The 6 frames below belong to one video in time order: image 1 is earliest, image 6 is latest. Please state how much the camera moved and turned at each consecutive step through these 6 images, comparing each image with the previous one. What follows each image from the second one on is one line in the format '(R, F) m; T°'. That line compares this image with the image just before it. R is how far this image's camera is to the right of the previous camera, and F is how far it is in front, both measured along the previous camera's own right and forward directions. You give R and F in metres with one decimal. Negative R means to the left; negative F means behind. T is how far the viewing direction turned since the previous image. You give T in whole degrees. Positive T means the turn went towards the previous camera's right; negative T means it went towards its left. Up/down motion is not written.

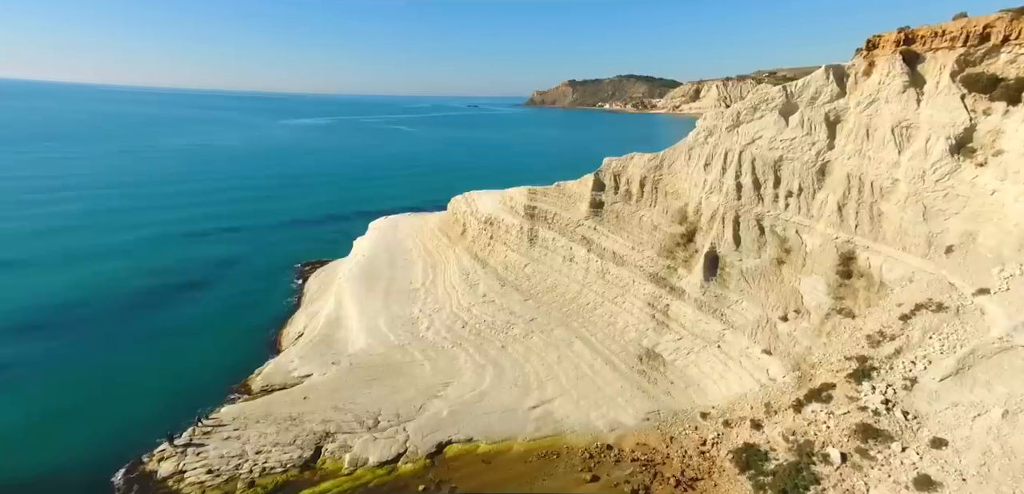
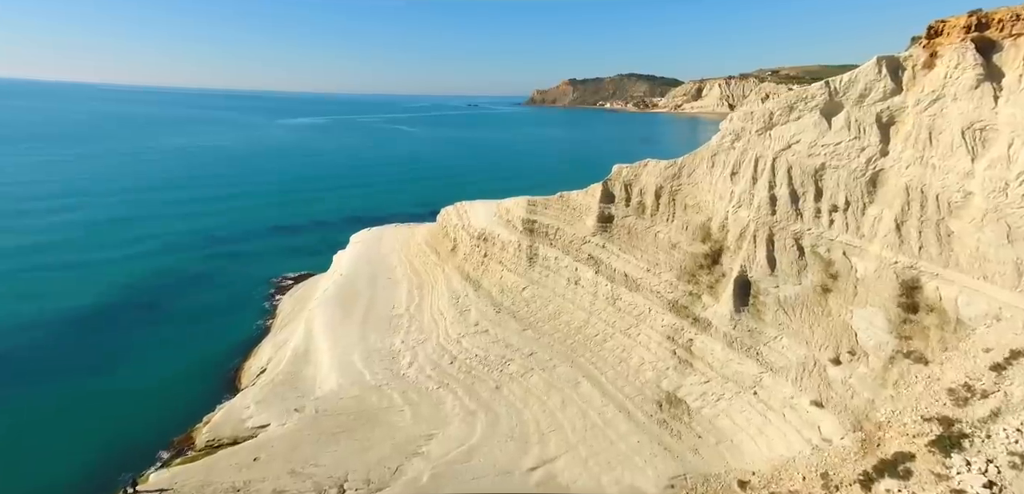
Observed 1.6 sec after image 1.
(+0.1, +2.8) m; 0°
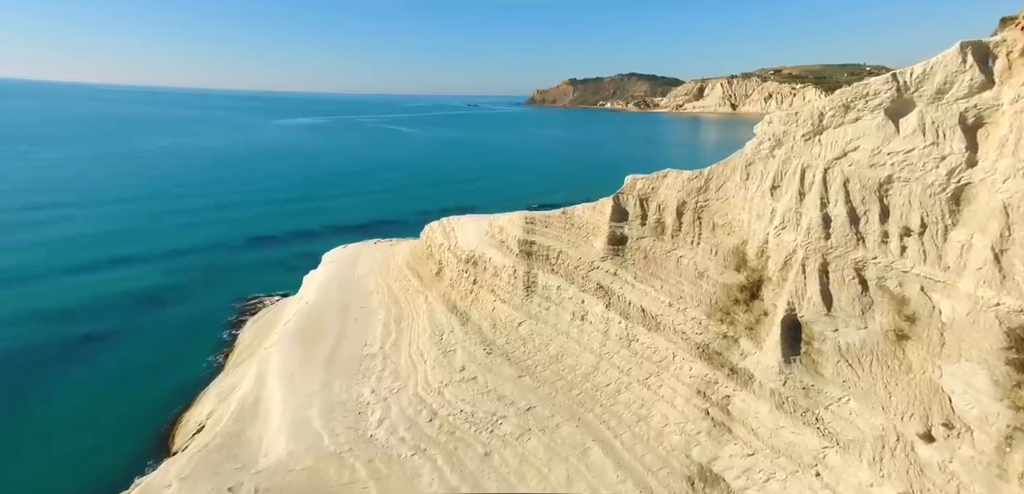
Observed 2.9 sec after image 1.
(+0.2, +3.1) m; 0°
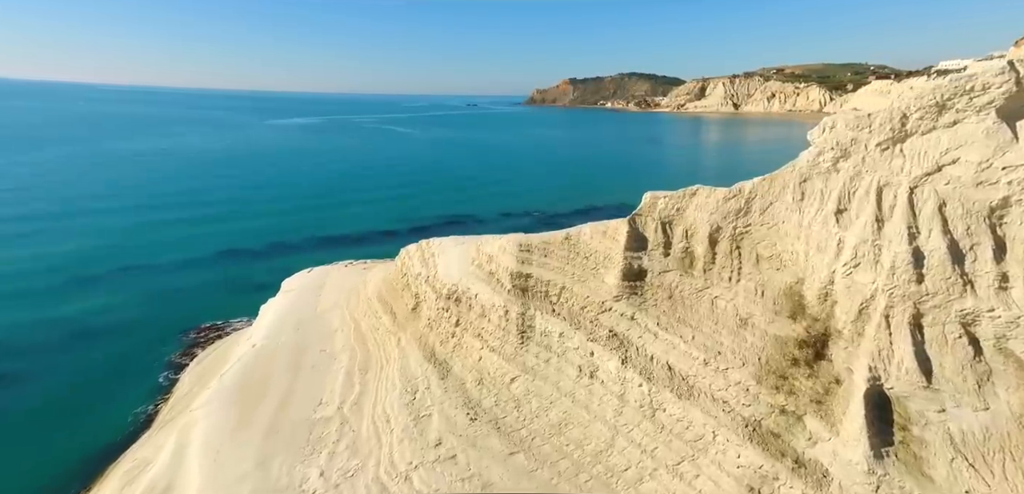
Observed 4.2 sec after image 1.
(+0.2, +3.3) m; 0°
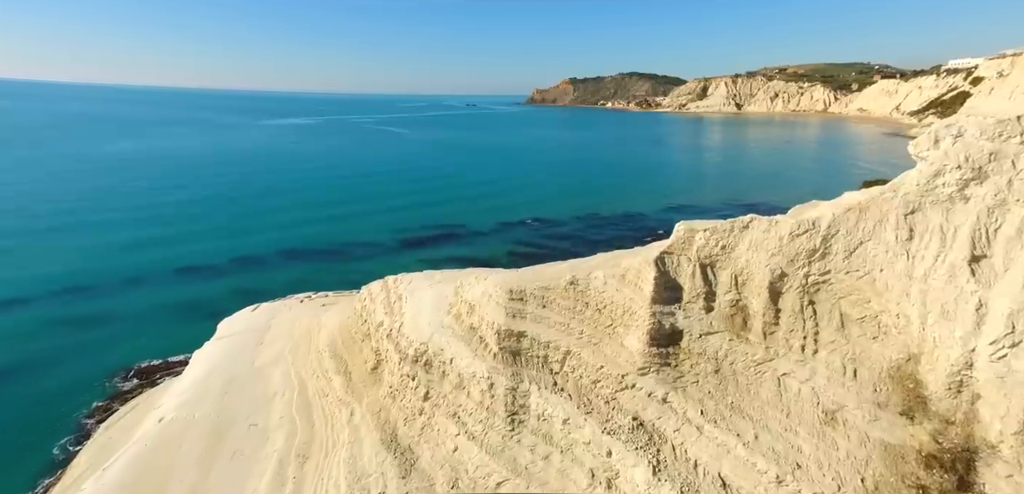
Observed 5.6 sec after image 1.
(+0.3, +3.6) m; 0°
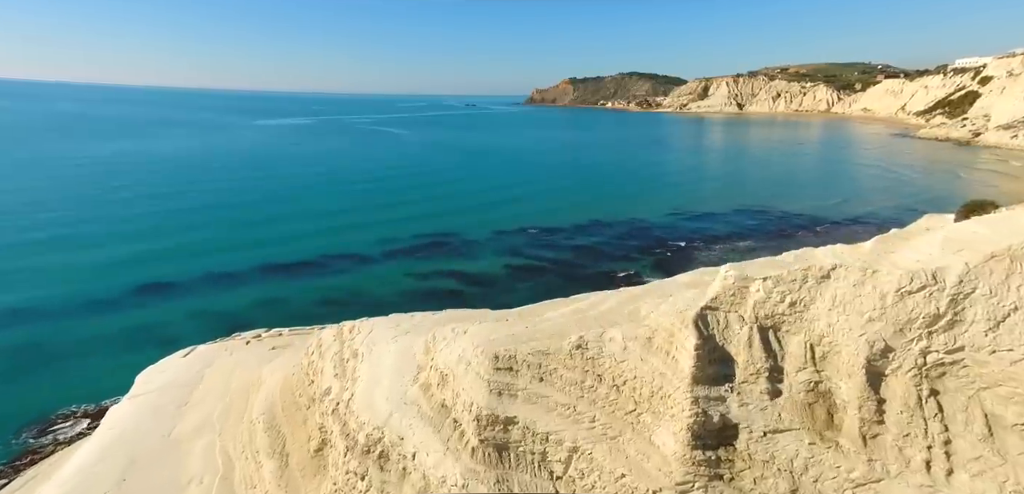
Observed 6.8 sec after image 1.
(+0.2, +2.9) m; 0°
